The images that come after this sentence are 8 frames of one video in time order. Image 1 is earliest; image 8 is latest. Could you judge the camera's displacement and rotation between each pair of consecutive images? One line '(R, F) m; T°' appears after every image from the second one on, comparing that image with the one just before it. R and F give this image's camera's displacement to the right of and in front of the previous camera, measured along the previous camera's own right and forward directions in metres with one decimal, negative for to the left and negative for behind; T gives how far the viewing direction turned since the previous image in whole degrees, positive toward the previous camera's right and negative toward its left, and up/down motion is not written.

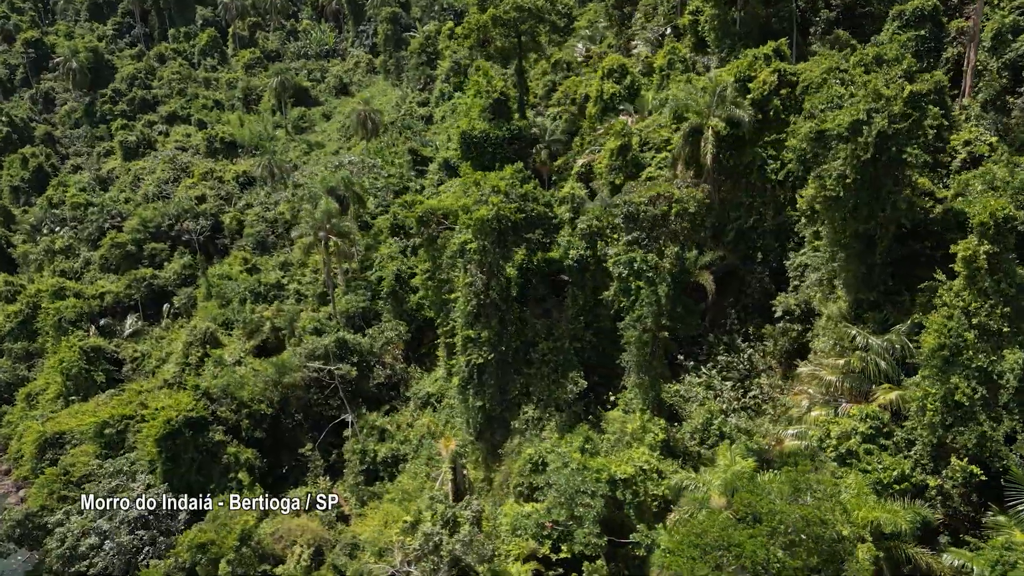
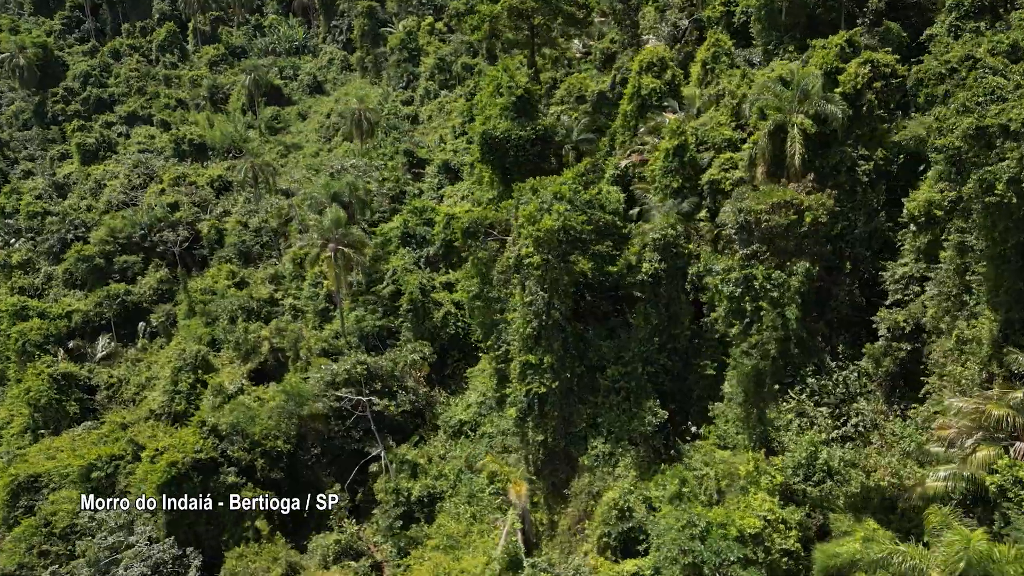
(-3.2, +3.0) m; +4°
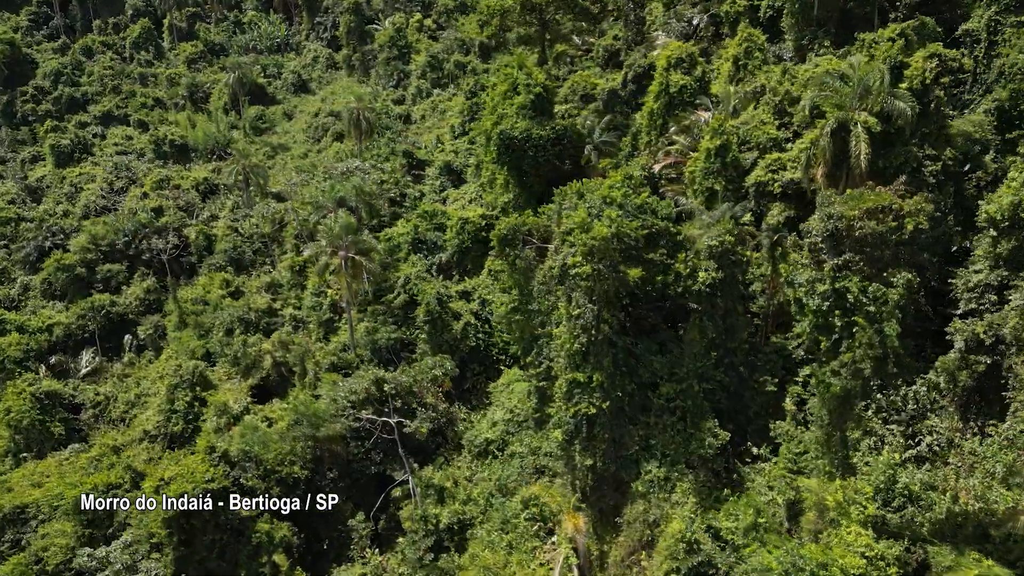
(-1.9, +1.7) m; +2°
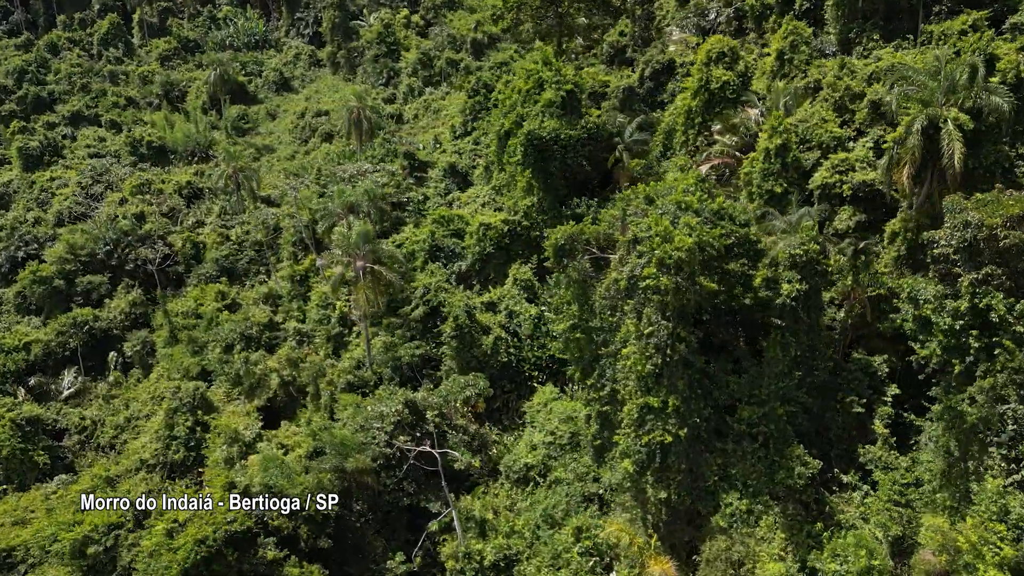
(-2.3, +2.1) m; +3°
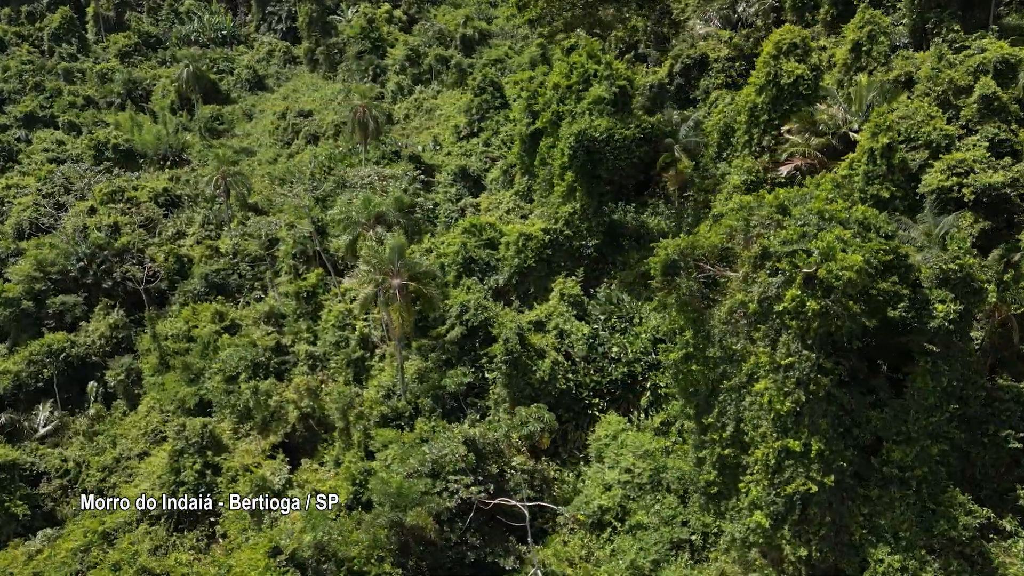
(-3.3, +3.0) m; +4°
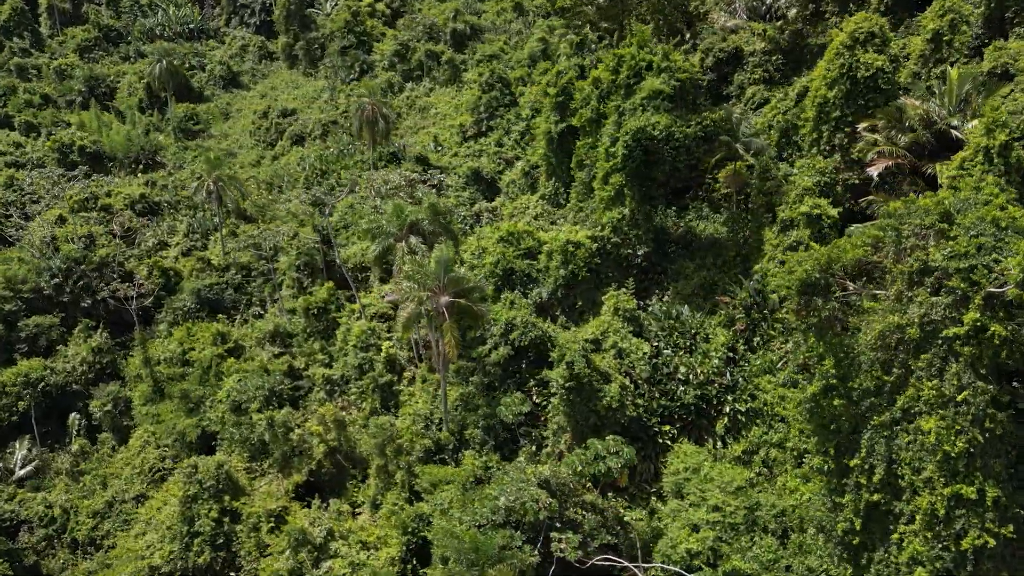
(-2.9, +2.7) m; +3°
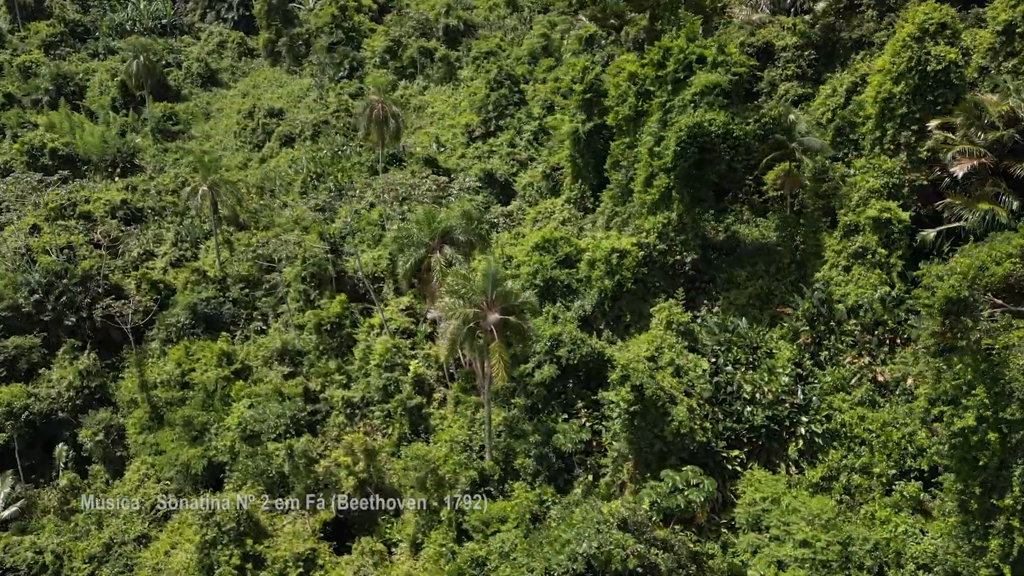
(-2.3, +2.1) m; +3°
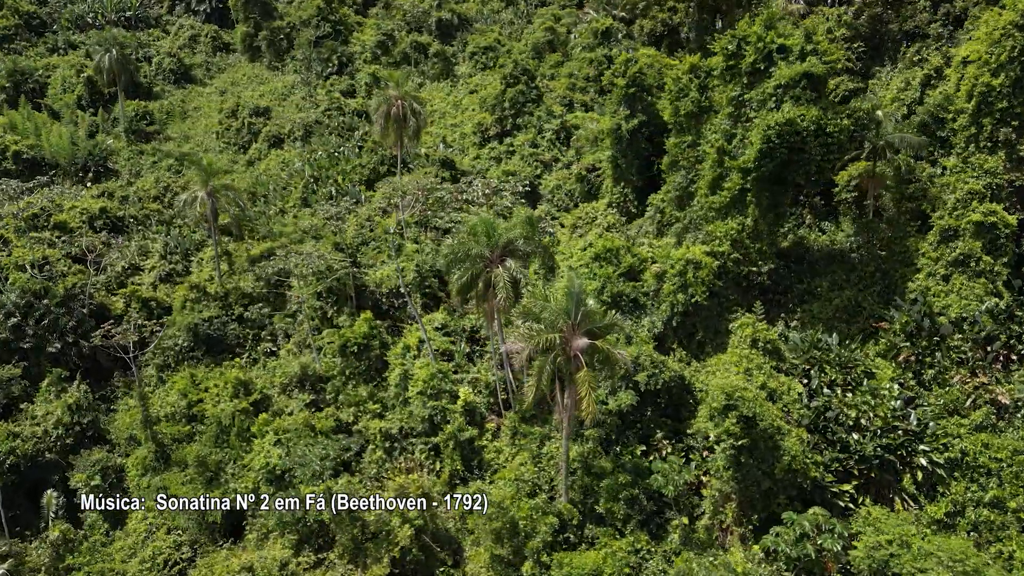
(-2.9, +2.6) m; +3°
